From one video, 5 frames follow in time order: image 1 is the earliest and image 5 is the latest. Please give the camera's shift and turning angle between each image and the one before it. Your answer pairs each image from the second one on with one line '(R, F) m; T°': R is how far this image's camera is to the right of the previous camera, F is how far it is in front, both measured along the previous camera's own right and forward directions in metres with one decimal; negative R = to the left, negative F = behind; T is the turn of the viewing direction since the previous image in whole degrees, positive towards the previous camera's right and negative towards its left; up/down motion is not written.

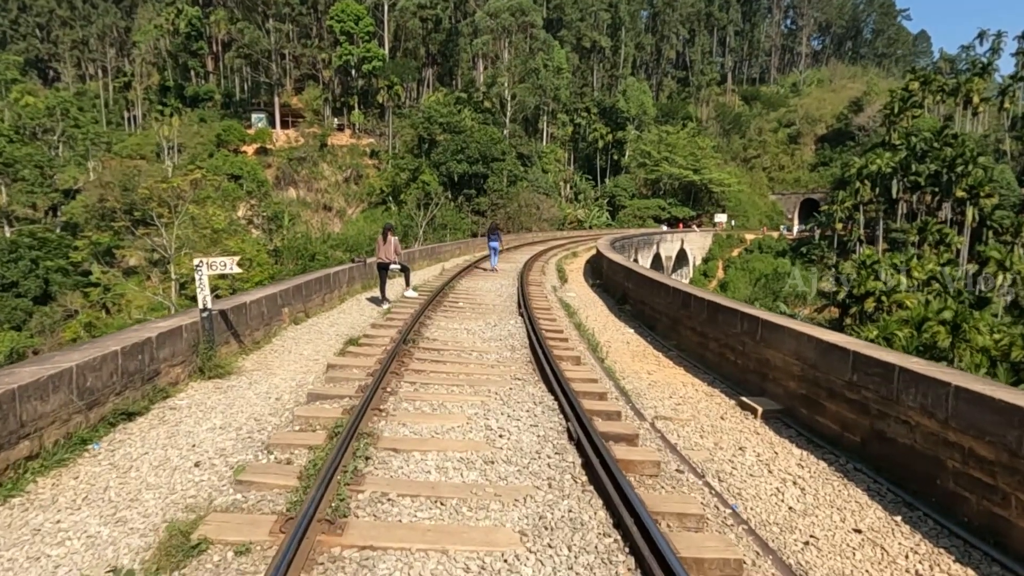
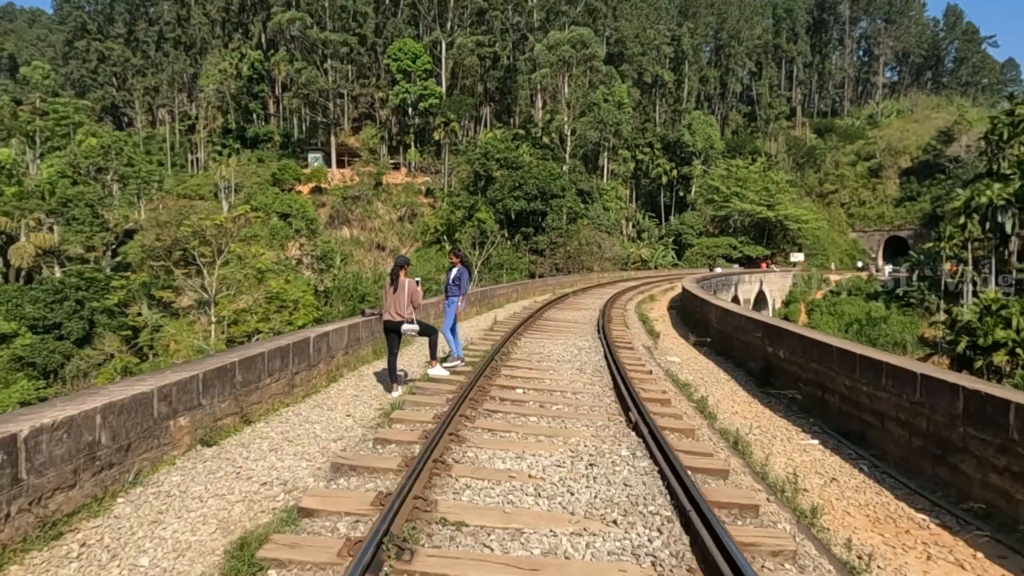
(-0.3, +3.9) m; -5°
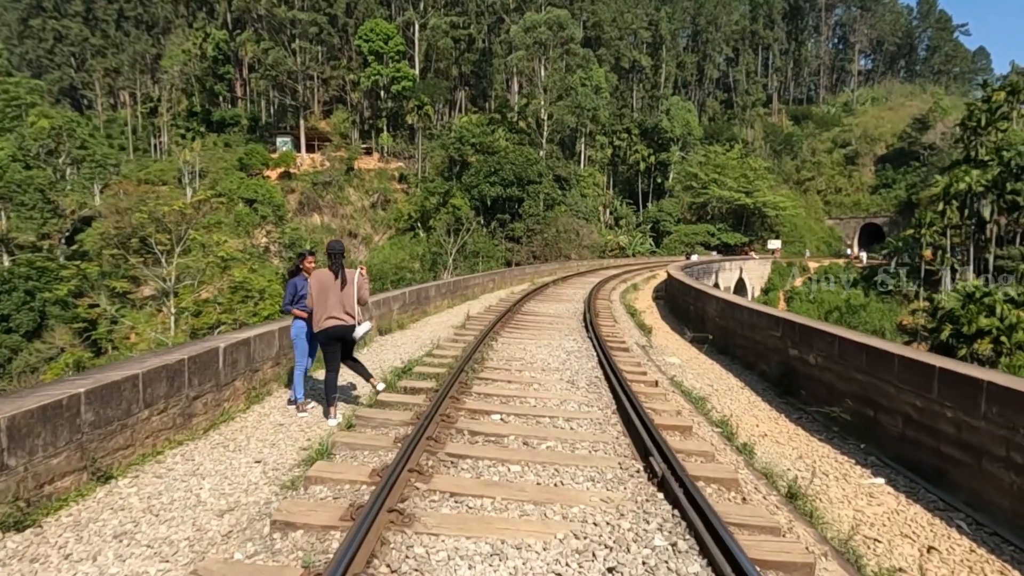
(0.0, +1.4) m; +2°
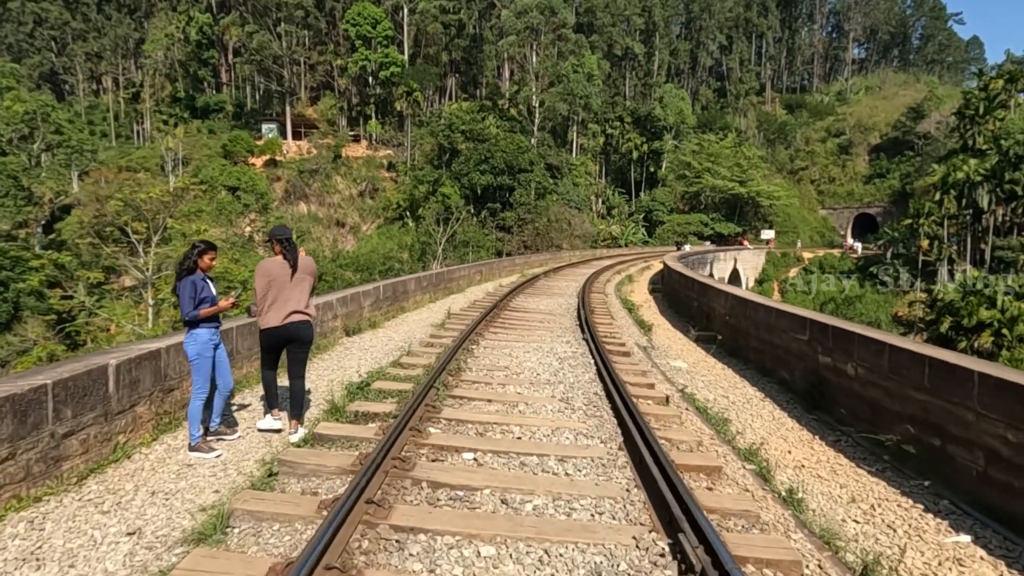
(+0.1, +1.0) m; +1°
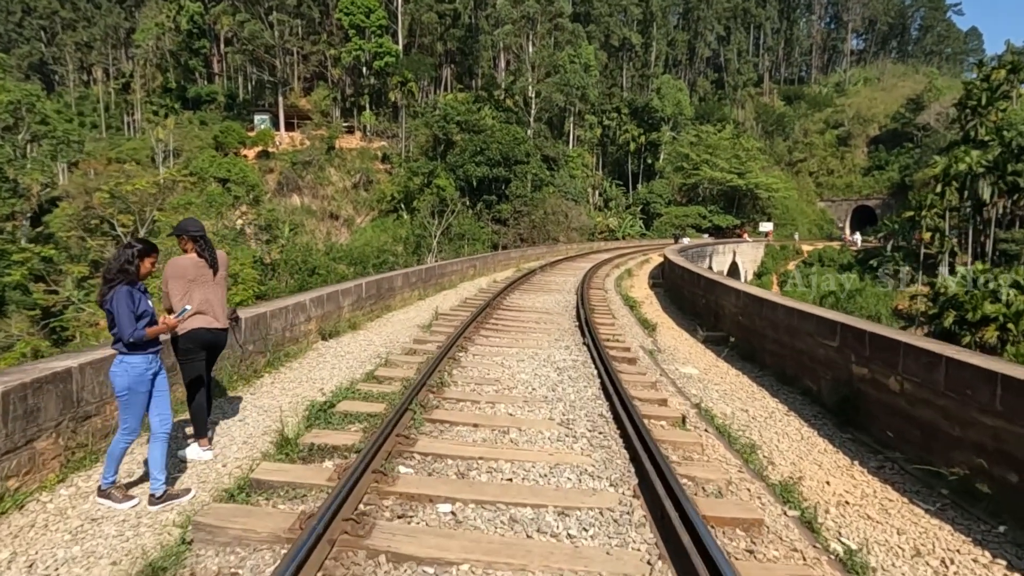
(0.0, +0.7) m; 0°
